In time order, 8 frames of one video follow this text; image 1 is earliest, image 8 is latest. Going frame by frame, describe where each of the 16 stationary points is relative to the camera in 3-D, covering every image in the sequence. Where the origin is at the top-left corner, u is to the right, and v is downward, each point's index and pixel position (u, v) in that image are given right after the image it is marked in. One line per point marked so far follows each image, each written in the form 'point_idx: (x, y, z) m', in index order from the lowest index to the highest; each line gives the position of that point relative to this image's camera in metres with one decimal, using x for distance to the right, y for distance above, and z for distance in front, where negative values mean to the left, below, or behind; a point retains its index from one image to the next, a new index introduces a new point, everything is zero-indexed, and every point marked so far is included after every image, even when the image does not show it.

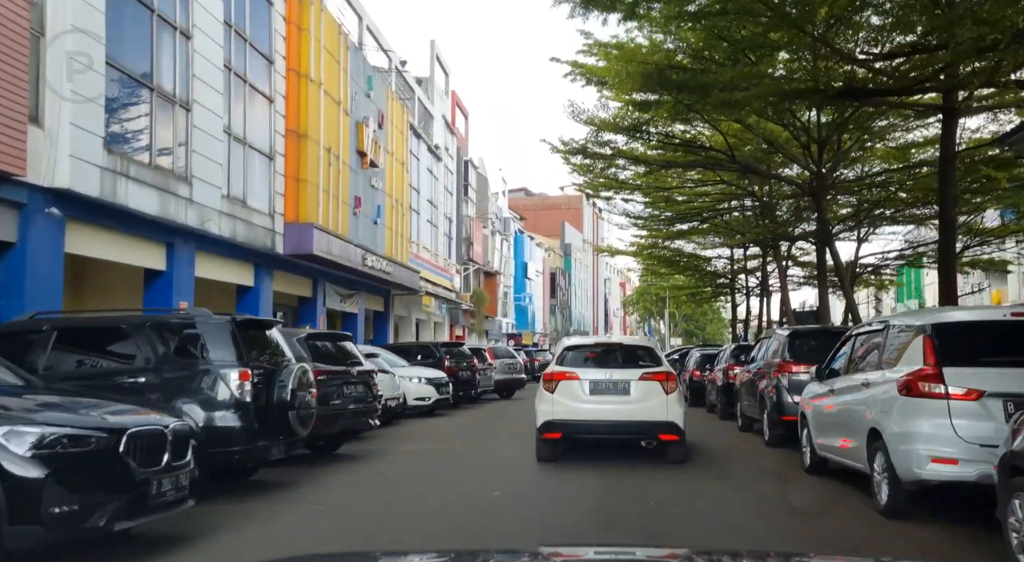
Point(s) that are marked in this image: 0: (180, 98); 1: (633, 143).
0: (-6.0, +3.3, +16.1) m
1: (+2.5, +2.9, +18.9) m
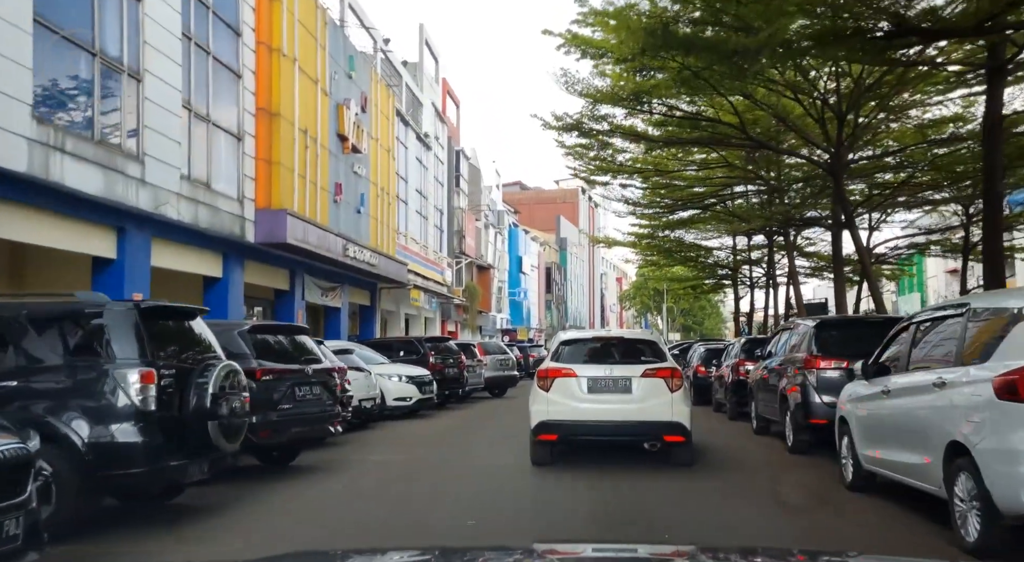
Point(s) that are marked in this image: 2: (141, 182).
0: (-6.2, +3.5, +14.5) m
1: (+2.3, +3.2, +17.3) m
2: (-5.9, +1.6, +15.1) m
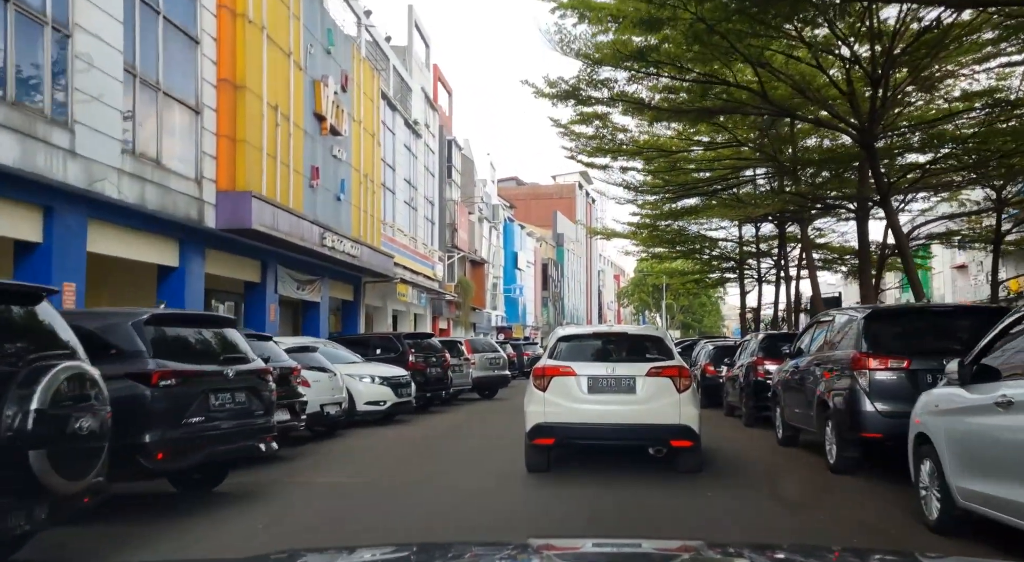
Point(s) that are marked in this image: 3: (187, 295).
0: (-6.4, +3.6, +12.6) m
1: (+2.1, +3.4, +15.3) m
2: (-6.1, +1.8, +13.1) m
3: (-6.3, -0.7, +17.4) m
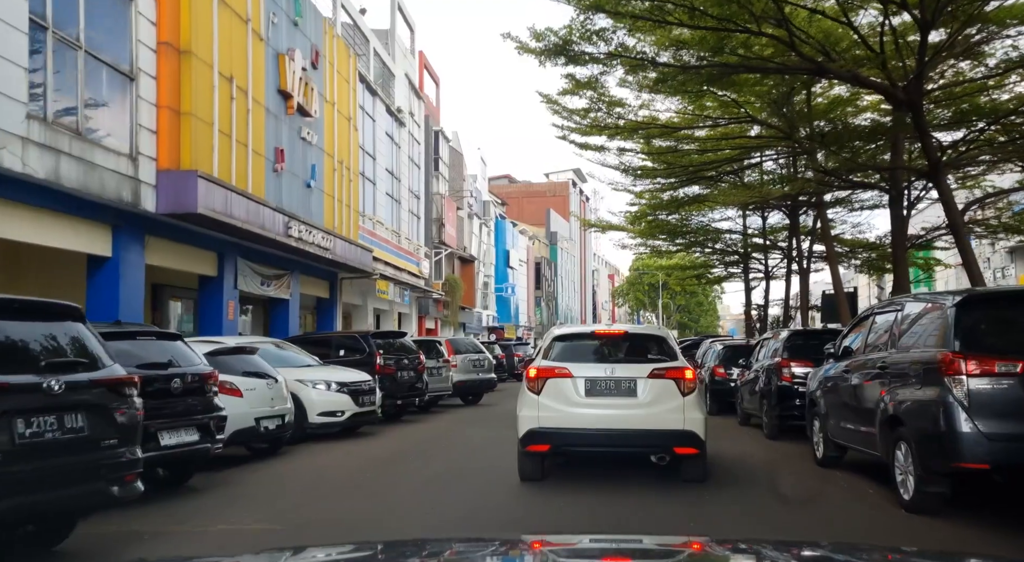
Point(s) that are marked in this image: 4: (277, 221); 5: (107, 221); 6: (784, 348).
0: (-6.6, +3.8, +10.3) m
1: (+1.8, +3.5, +13.1) m
2: (-6.4, +1.9, +10.8) m
3: (-6.6, -0.6, +15.1) m
4: (-5.1, +1.3, +19.8) m
5: (-6.7, +0.9, +14.9) m
6: (+4.0, -1.2, +13.2) m
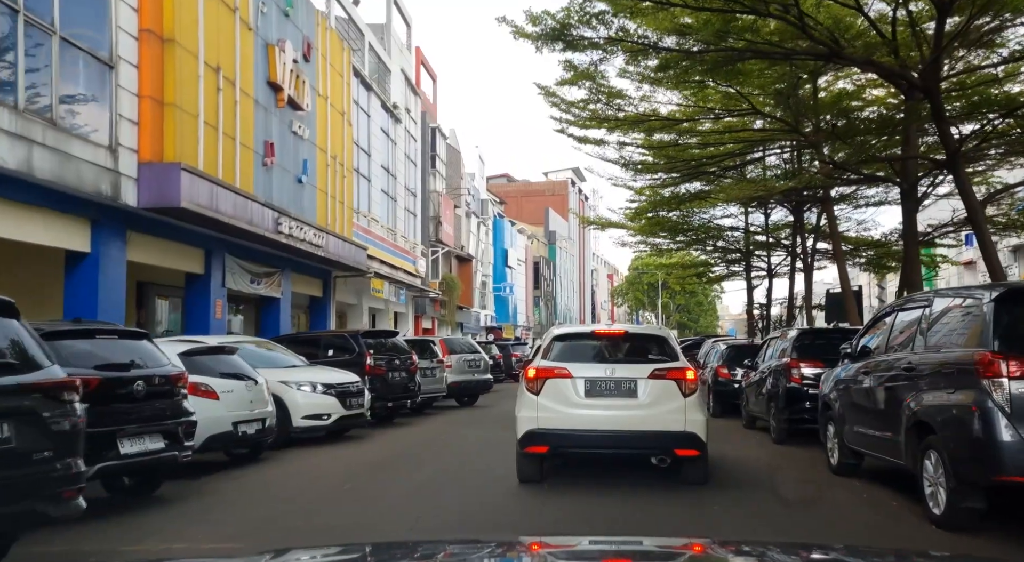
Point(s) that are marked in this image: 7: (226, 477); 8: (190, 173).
0: (-6.5, +3.6, +14.2) m
1: (+2.0, +3.3, +17.1) m
2: (-6.2, +1.7, +14.8) m
3: (-6.4, -0.8, +19.1) m
4: (-5.0, +1.1, +23.8) m
5: (-6.5, +0.7, +18.8) m
6: (+4.1, -1.4, +17.2) m
7: (-3.3, -2.3, +10.7) m
8: (-5.5, +1.9, +15.4) m
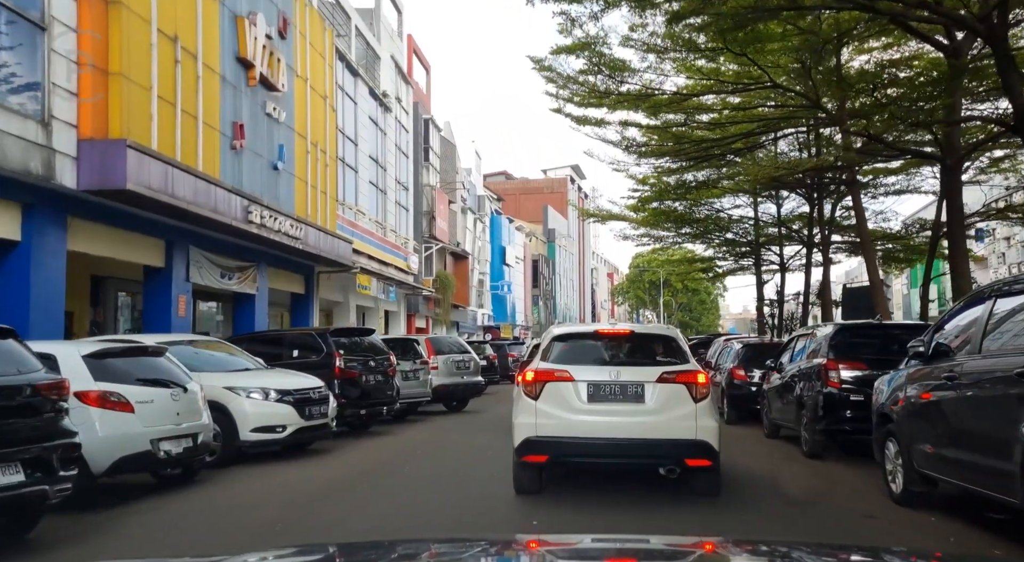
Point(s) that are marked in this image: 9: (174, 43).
0: (-6.6, +3.7, +12.5) m
1: (+1.8, +3.4, +15.4) m
2: (-6.4, +1.8, +13.1) m
3: (-6.6, -0.7, +17.4) m
4: (-5.2, +1.2, +22.0) m
5: (-6.7, +0.8, +17.1) m
6: (+4.0, -1.3, +15.4) m
7: (-3.5, -2.1, +8.9) m
8: (-5.7, +2.0, +13.6) m
9: (-5.9, +4.1, +15.6) m
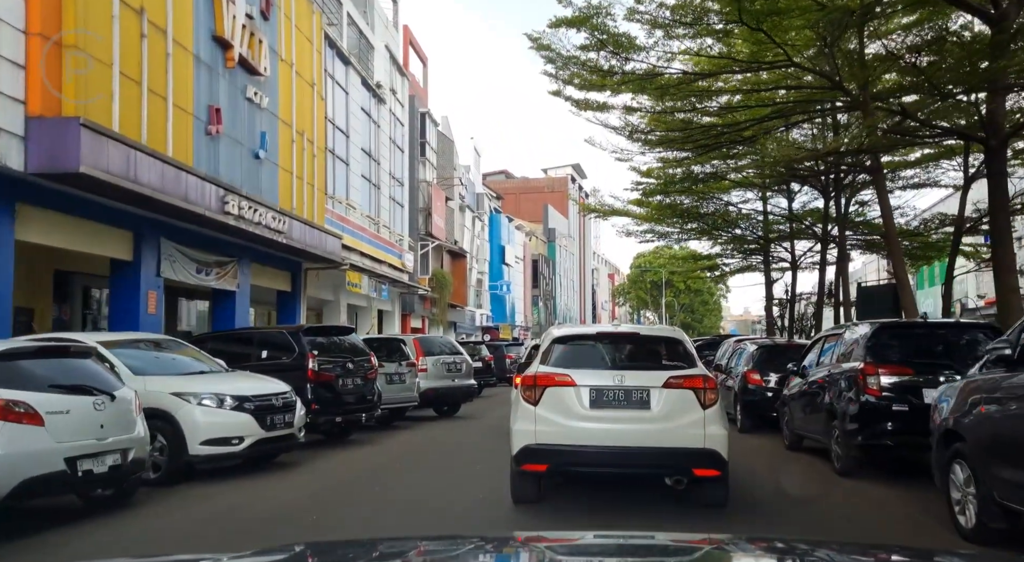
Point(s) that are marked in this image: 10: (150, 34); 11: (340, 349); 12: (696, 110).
0: (-6.7, +3.8, +11.2) m
1: (+1.8, +3.5, +14.1) m
2: (-6.5, +1.9, +11.8) m
3: (-6.7, -0.6, +16.1) m
4: (-5.2, +1.3, +20.8) m
5: (-6.8, +0.9, +15.8) m
6: (+3.9, -1.2, +14.2) m
7: (-3.6, -2.0, +7.7) m
8: (-5.8, +2.1, +12.4) m
9: (-6.0, +4.2, +14.4) m
10: (-5.9, +4.0, +14.7) m
11: (-2.4, -0.9, +12.3) m
12: (+3.4, +3.2, +16.5) m
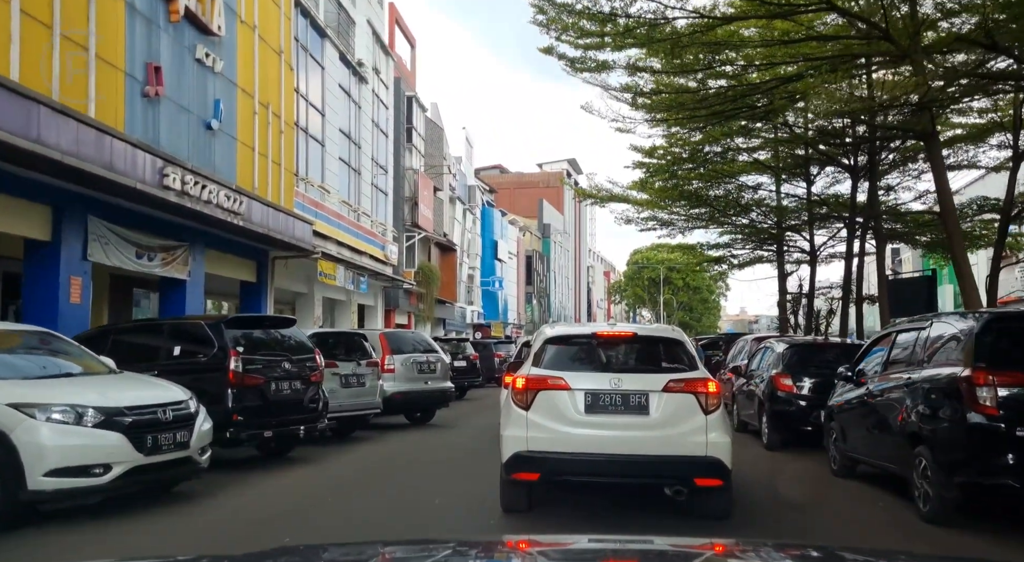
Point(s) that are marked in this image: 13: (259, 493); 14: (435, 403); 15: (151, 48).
0: (-6.9, +4.0, +8.9) m
1: (+1.5, +3.7, +11.8) m
2: (-6.7, +2.1, +9.5) m
3: (-6.9, -0.3, +13.8) m
4: (-5.5, +1.6, +18.5) m
5: (-7.0, +1.2, +13.5) m
6: (+3.6, -1.0, +11.9) m
7: (-3.8, -1.8, +5.4) m
8: (-6.0, +2.3, +10.1) m
9: (-6.2, +4.5, +12.0) m
10: (-6.2, +4.3, +12.4) m
11: (-2.6, -0.7, +10.0) m
12: (+3.1, +3.4, +14.2) m
13: (-2.6, -2.0, +8.2) m
14: (-1.3, -2.0, +14.5) m
15: (-6.0, +3.9, +14.9) m
